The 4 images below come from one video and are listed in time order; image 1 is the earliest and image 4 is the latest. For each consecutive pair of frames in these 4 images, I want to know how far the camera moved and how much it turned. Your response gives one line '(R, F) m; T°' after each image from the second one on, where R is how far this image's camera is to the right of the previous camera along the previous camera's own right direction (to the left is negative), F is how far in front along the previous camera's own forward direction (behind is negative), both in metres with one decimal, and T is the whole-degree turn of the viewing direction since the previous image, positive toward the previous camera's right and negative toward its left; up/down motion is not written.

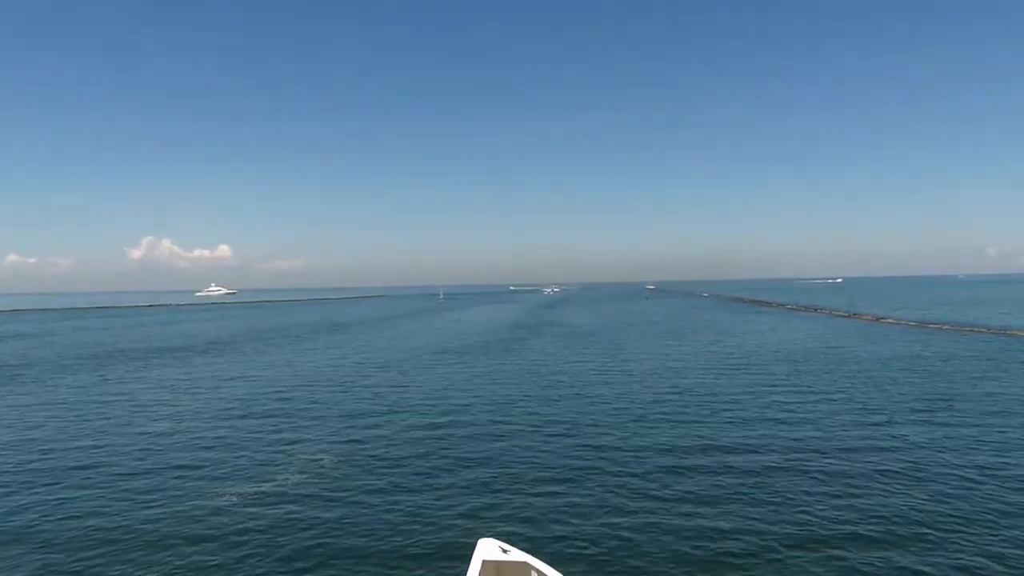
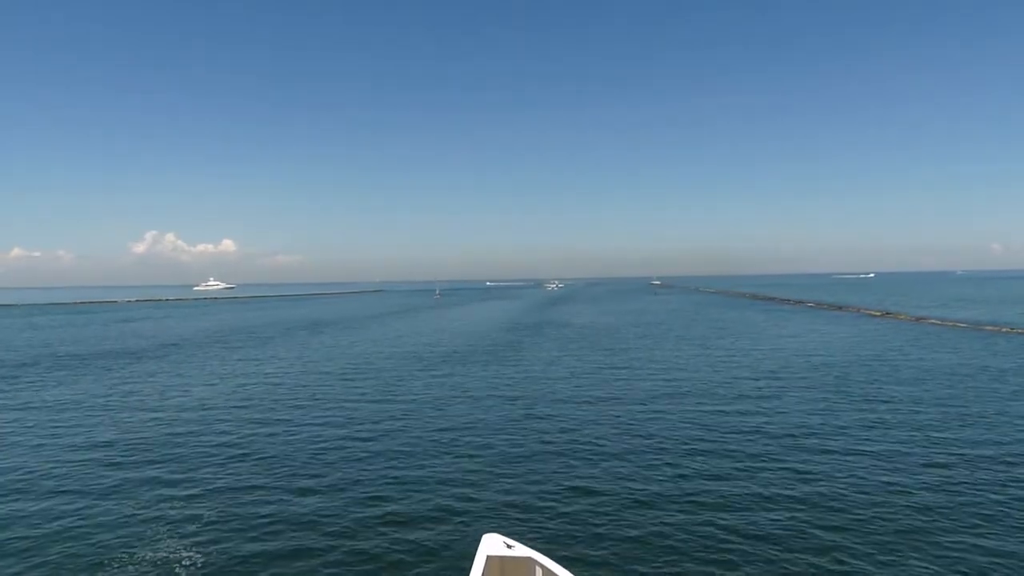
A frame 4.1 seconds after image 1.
(+0.1, +4.6) m; 0°
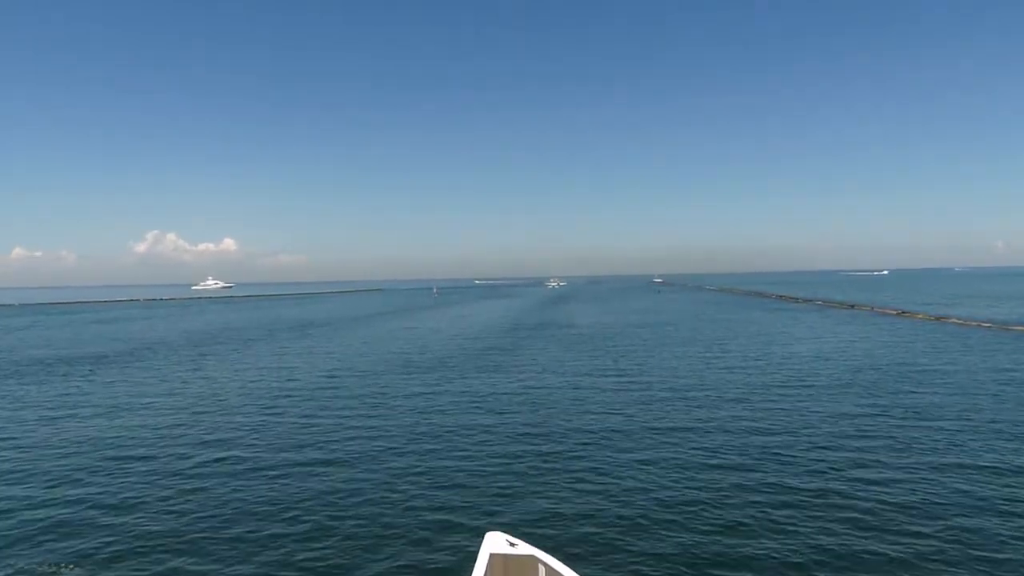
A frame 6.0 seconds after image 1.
(-1.9, -2.7) m; 0°
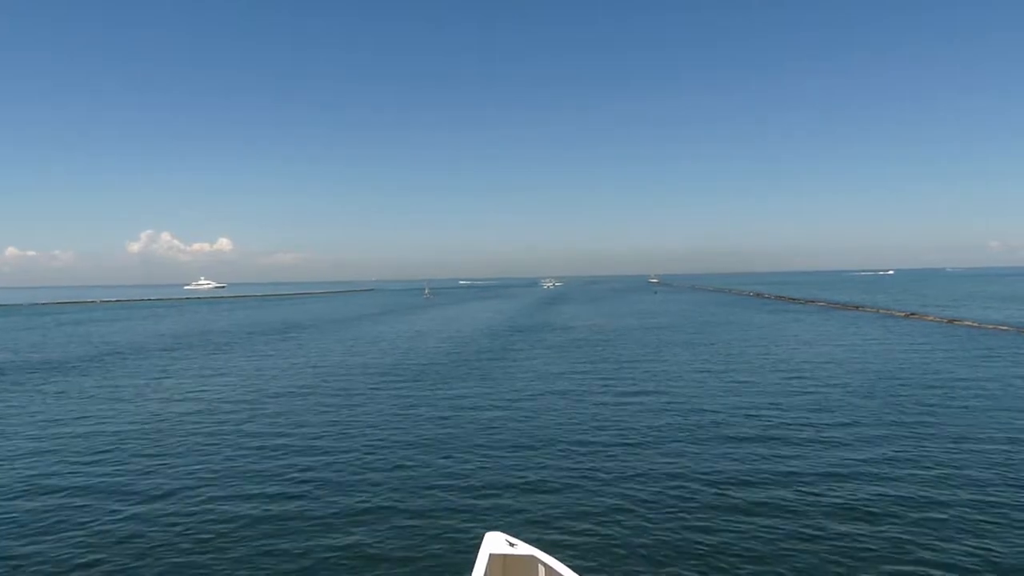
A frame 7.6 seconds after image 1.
(+0.3, +2.5) m; 0°
